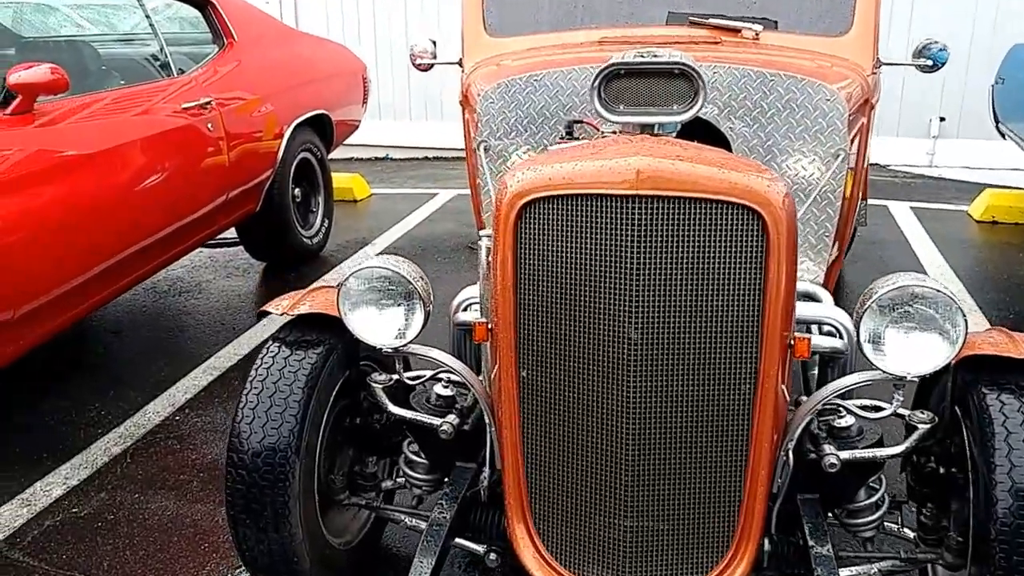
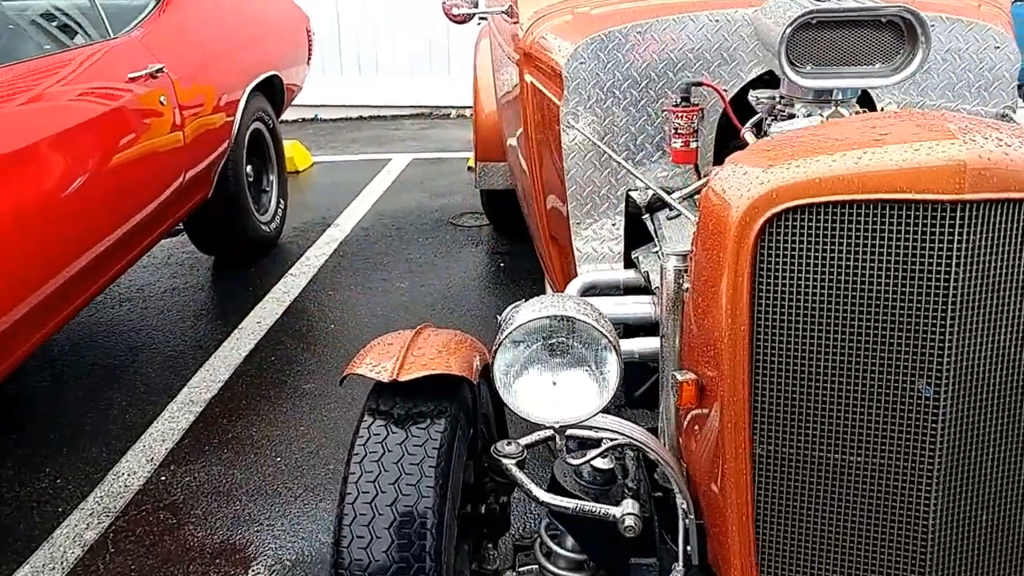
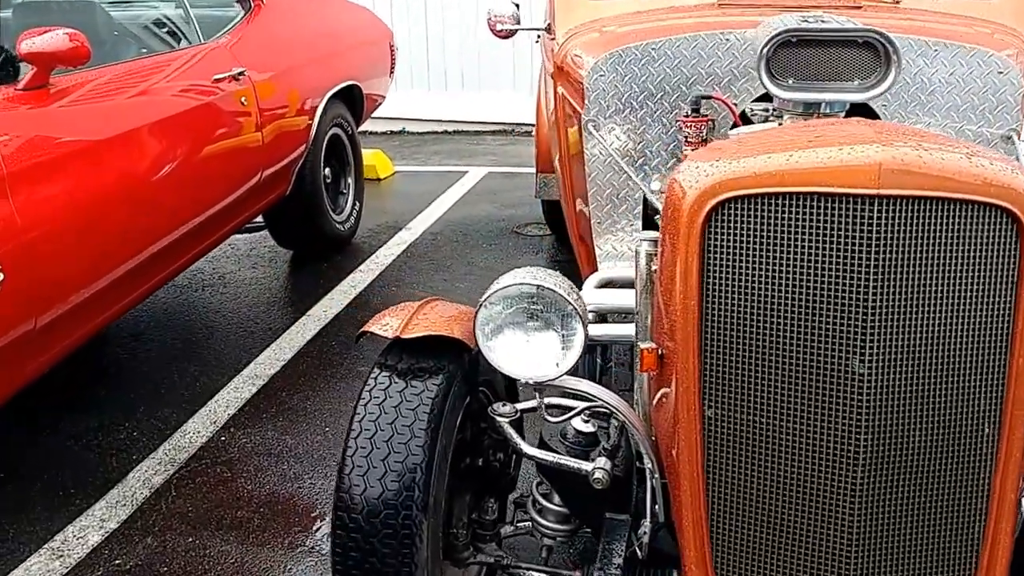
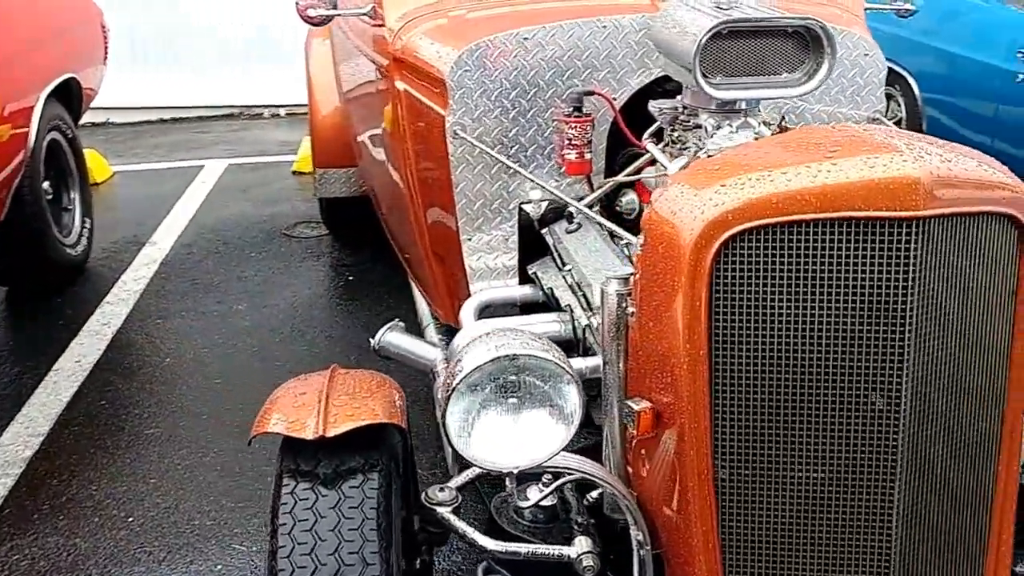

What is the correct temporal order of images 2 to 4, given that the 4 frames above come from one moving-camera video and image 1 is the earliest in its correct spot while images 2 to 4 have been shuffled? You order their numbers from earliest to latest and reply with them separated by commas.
3, 2, 4
